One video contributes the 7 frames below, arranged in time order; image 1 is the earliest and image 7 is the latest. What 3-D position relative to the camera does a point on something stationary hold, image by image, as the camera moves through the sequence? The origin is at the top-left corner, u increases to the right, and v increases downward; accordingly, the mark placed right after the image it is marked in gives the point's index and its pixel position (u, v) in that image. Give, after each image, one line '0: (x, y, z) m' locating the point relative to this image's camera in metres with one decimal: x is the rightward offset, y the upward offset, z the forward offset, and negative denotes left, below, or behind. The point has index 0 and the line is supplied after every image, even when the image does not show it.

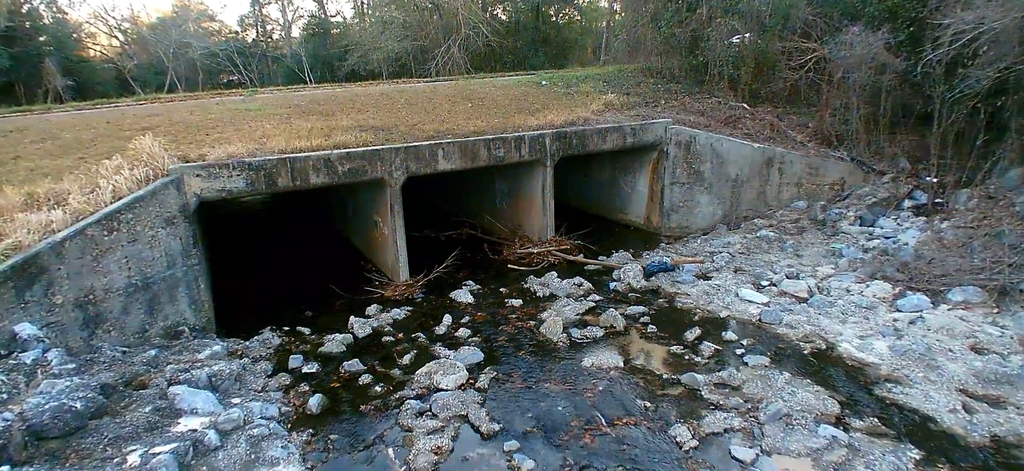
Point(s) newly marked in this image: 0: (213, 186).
0: (-5.0, +0.8, +8.4) m
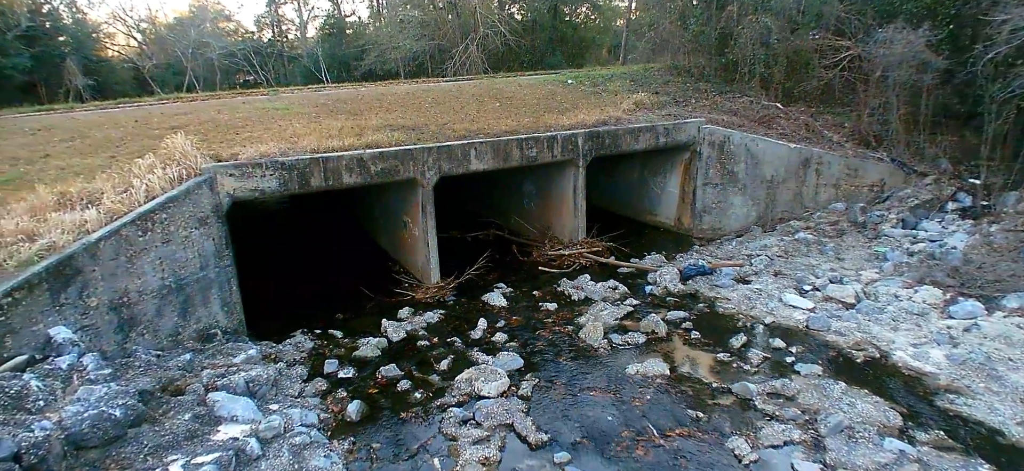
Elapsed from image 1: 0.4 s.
0: (-4.3, +0.8, +8.3) m
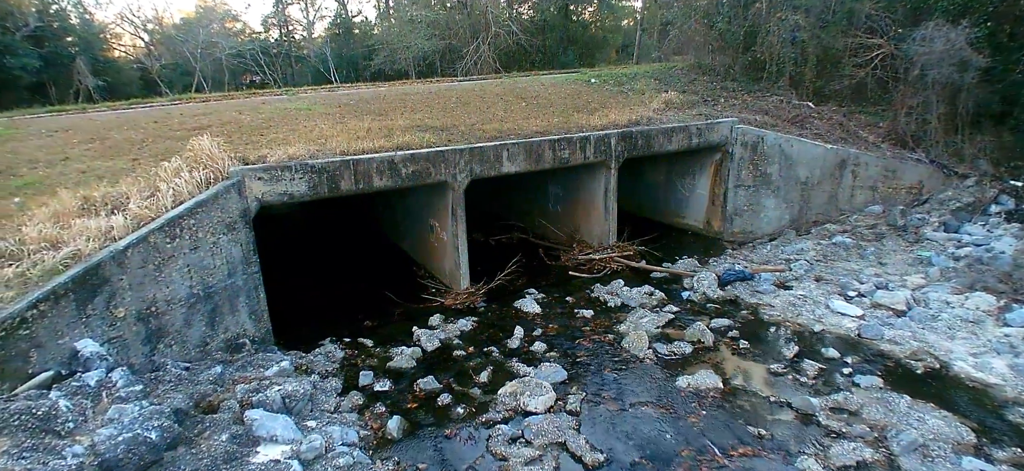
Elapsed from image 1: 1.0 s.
0: (-3.7, +0.7, +7.9) m
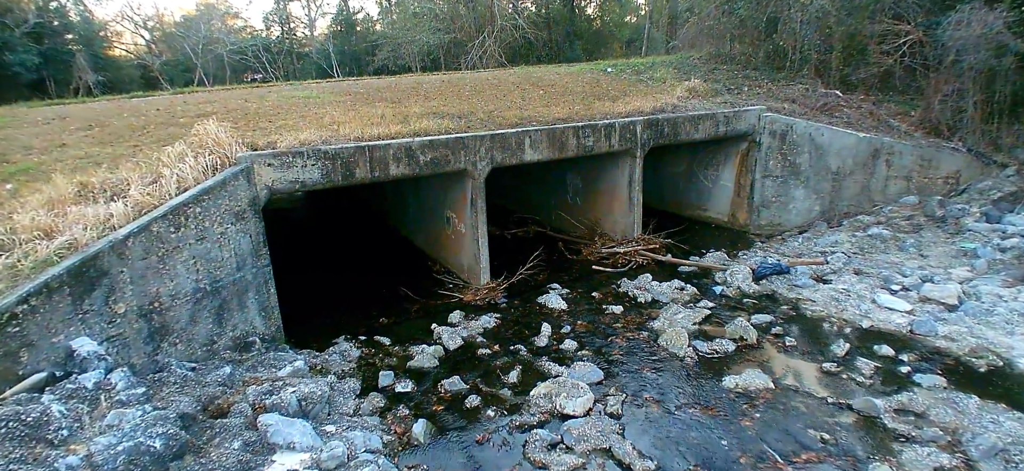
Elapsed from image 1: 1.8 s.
0: (-3.3, +0.9, +7.4) m
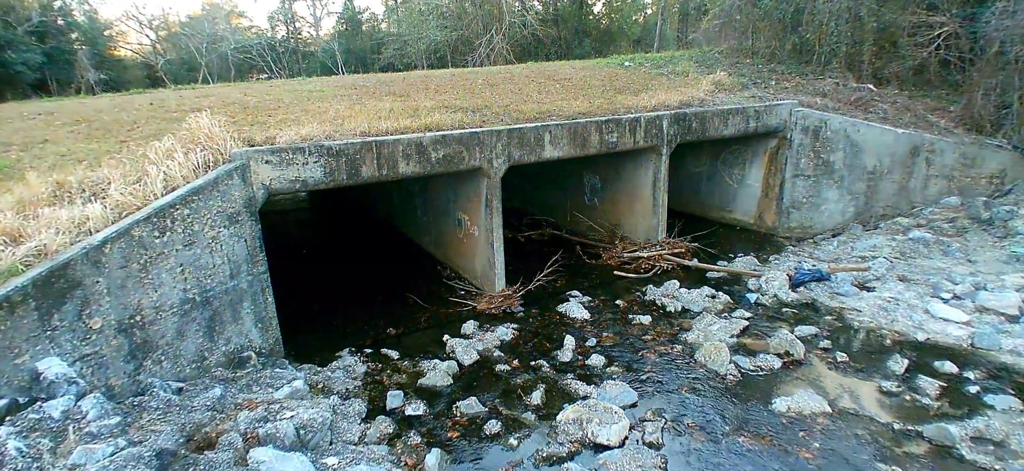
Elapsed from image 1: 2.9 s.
0: (-3.1, +0.8, +6.8) m
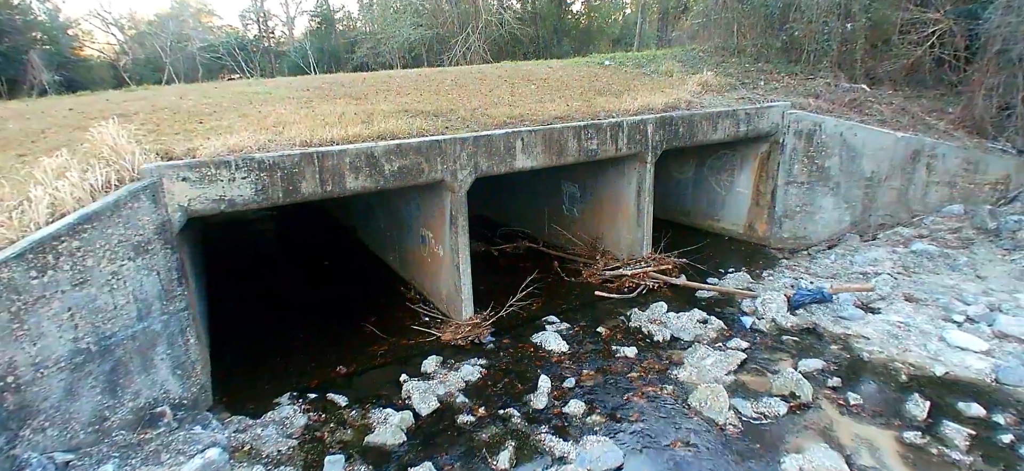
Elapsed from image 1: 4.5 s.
0: (-3.5, +0.5, +5.7) m
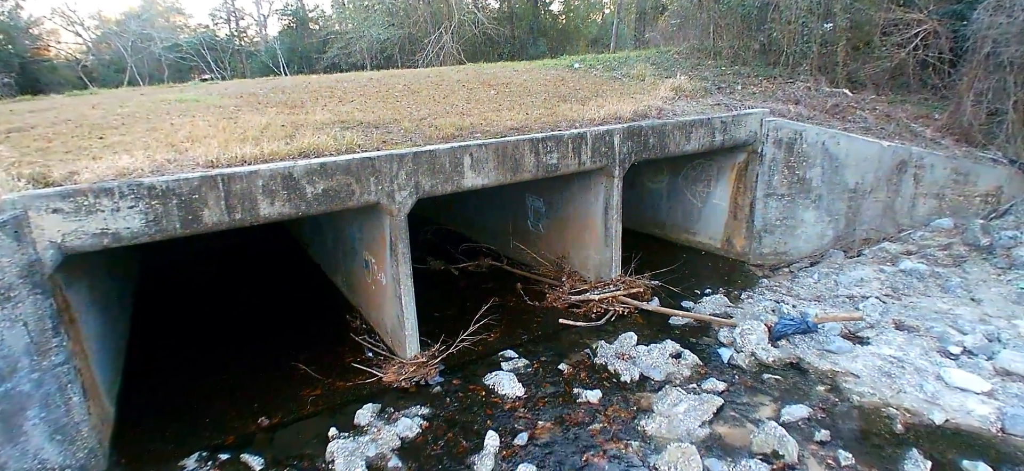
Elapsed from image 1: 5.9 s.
0: (-4.1, +0.1, +4.8) m
